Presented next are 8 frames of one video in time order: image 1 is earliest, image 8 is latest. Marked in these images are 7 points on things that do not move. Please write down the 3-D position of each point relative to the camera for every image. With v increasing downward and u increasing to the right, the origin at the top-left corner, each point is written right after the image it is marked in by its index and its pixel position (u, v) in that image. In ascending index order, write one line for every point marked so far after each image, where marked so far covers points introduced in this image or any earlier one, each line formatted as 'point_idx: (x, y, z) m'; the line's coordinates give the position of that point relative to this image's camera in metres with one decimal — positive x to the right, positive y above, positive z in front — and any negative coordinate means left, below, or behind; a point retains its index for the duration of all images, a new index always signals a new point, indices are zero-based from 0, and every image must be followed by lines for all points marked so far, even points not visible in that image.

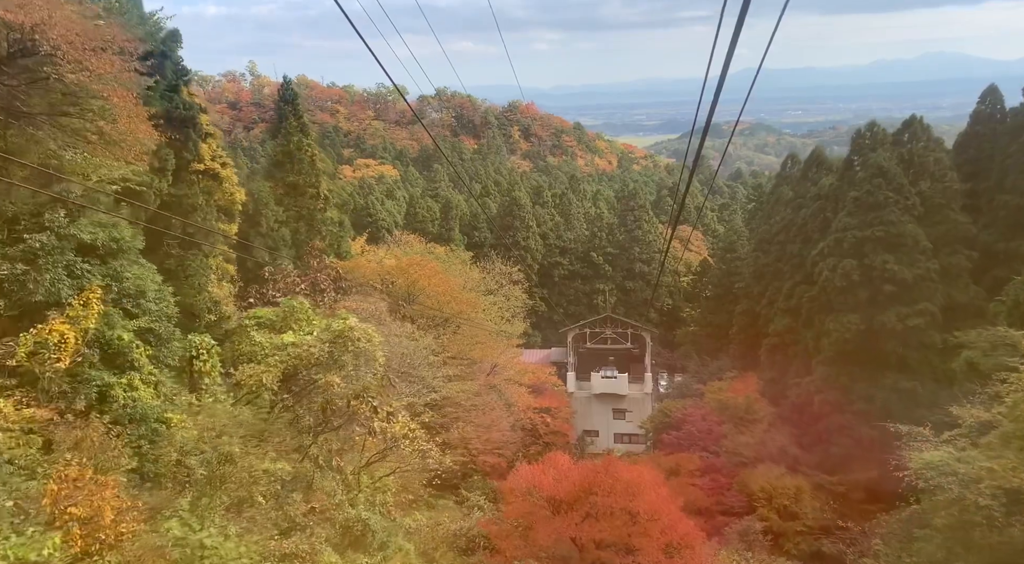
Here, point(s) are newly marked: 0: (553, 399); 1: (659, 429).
0: (+0.9, -2.5, +19.5) m
1: (+2.9, -2.9, +17.7) m
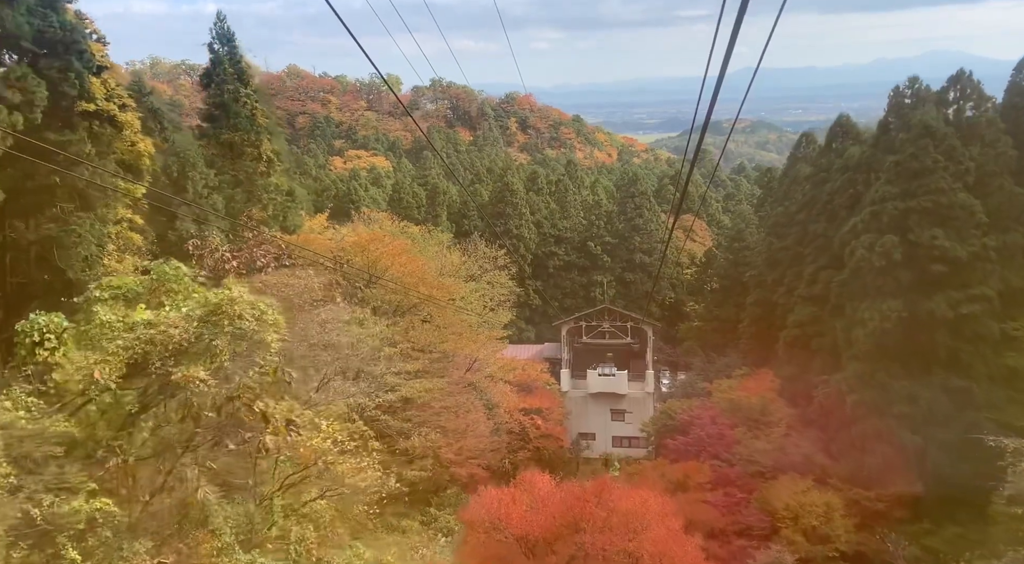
0: (+0.6, -2.3, +17.6) m
1: (+2.7, -2.7, +15.8) m
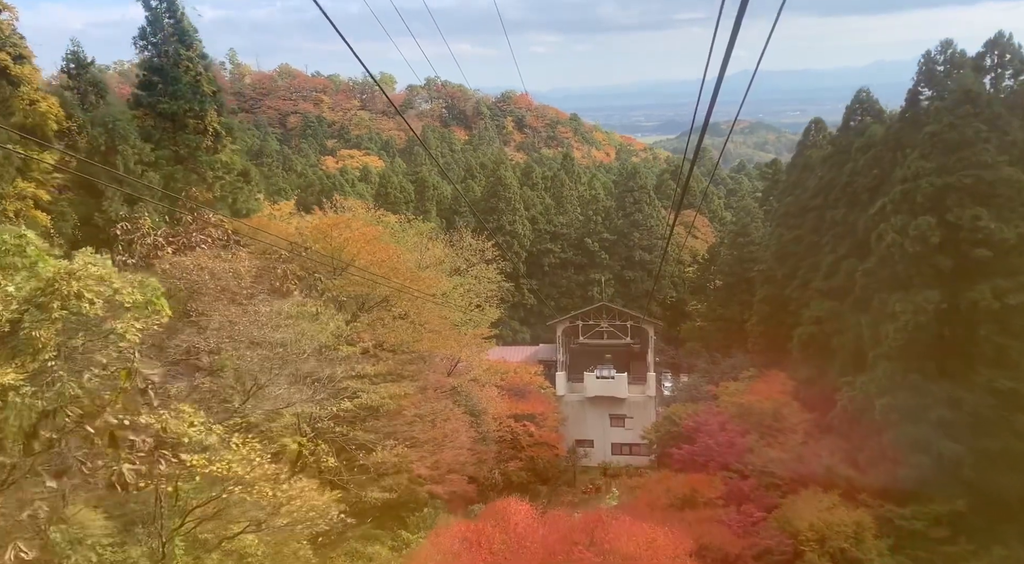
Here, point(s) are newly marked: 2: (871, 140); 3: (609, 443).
0: (+0.5, -2.2, +16.3) m
1: (+2.5, -2.6, +14.5) m
2: (+4.8, +1.9, +11.9) m
3: (+2.0, -3.3, +18.2) m
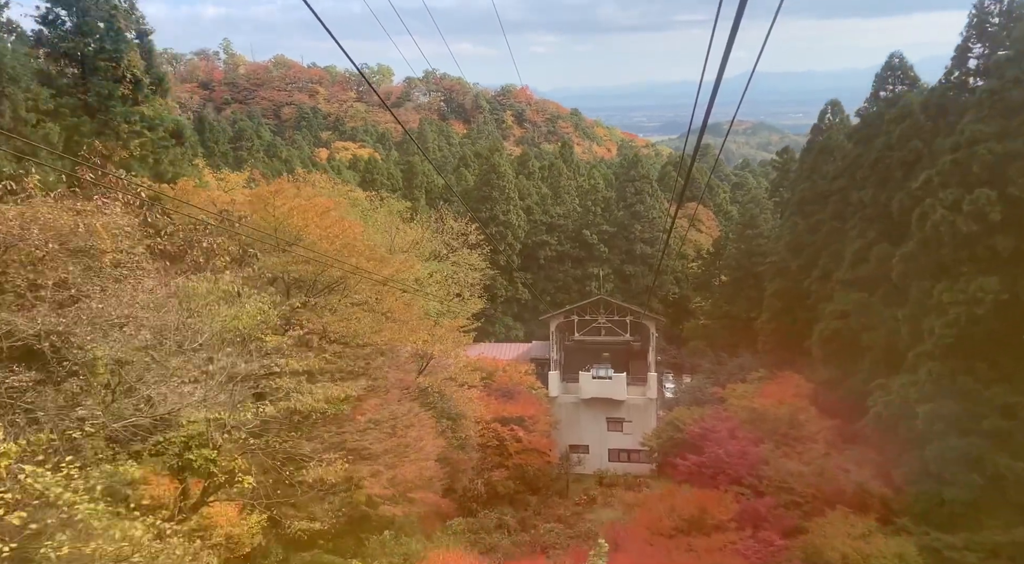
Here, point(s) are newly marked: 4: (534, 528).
0: (+0.3, -2.0, +14.9) m
1: (+2.3, -2.4, +13.1) m
2: (+4.6, +2.0, +10.4) m
3: (+1.8, -3.1, +16.7) m
4: (+0.3, -3.5, +12.9) m
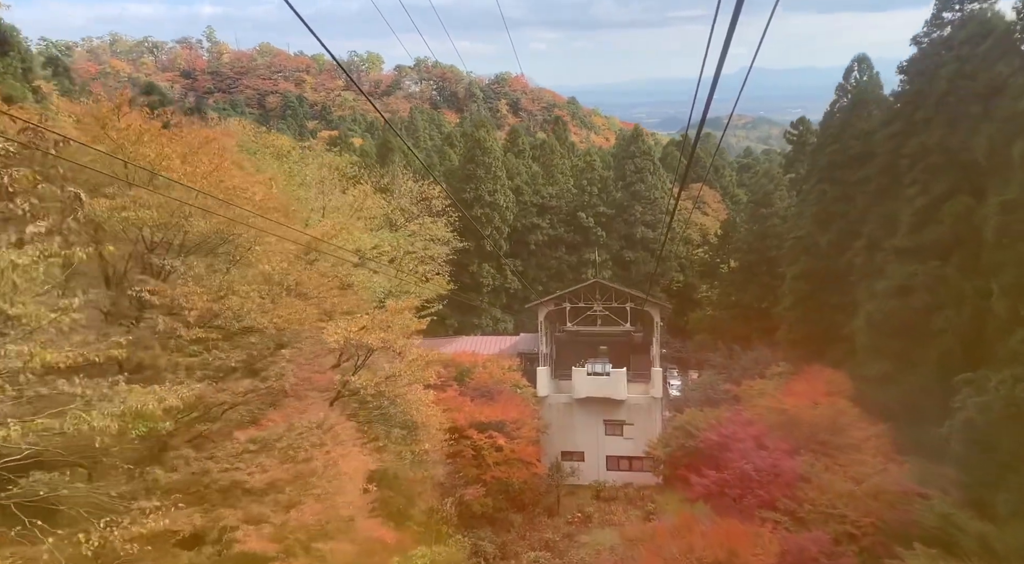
0: (0.0, -1.8, +12.6) m
1: (+2.0, -2.2, +10.8) m
2: (+4.3, +2.3, +8.1) m
3: (+1.5, -2.8, +14.5) m
4: (+0.1, -3.3, +10.6) m
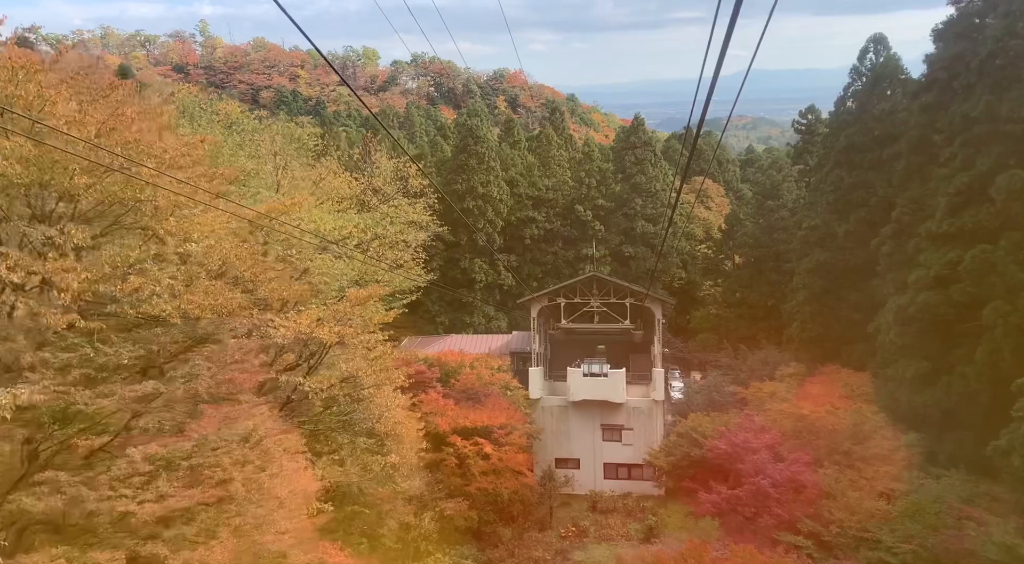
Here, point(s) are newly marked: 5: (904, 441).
0: (-0.2, -1.7, +11.5) m
1: (+1.9, -2.1, +9.7) m
2: (+4.2, +2.4, +7.1) m
3: (+1.3, -2.7, +13.4) m
4: (-0.1, -3.2, +9.5) m
5: (+3.5, -1.4, +8.0) m
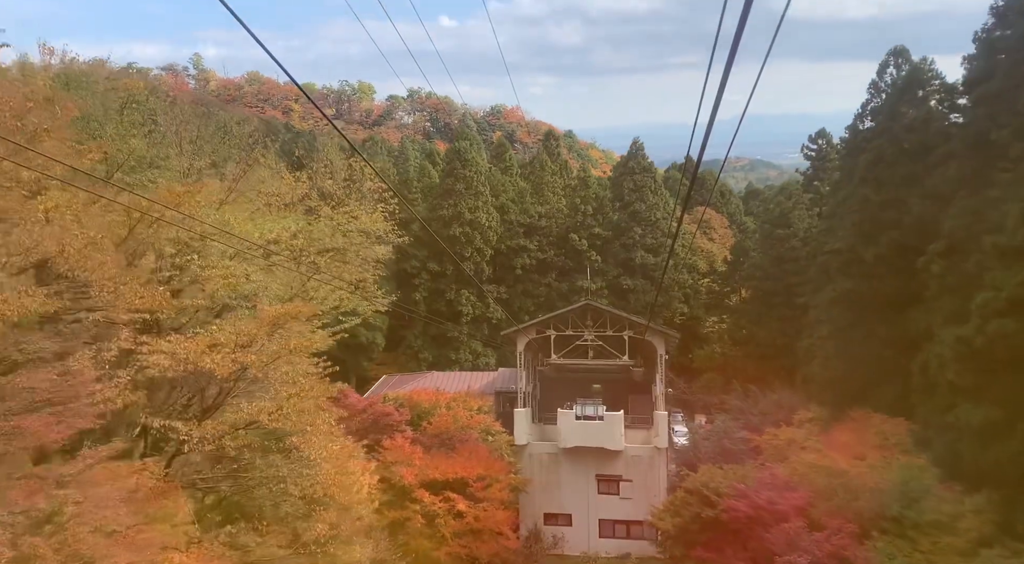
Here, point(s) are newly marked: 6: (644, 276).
0: (-0.4, -2.0, +9.9) m
1: (+1.7, -2.3, +8.1) m
2: (+4.0, +2.3, +5.7) m
3: (+1.1, -3.1, +11.8) m
4: (-0.3, -3.4, +7.9) m
5: (+3.3, -1.6, +6.5) m
6: (+3.0, +0.1, +20.1) m
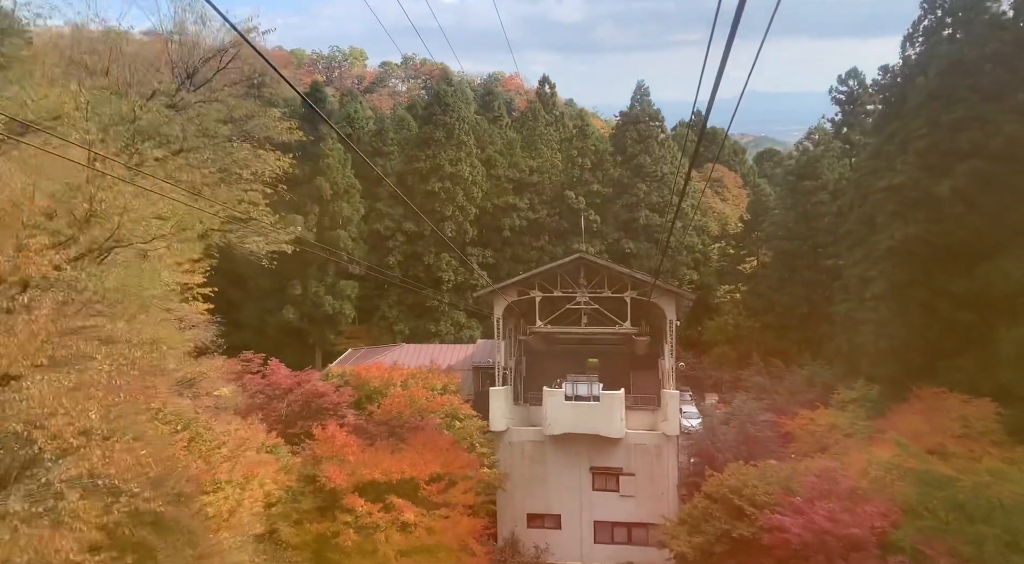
0: (-0.6, -1.5, +7.7) m
1: (+1.4, -1.8, +5.9) m
2: (+3.7, +2.7, +3.3) m
3: (+0.8, -2.6, +9.6) m
4: (-0.6, -2.9, +5.7) m
5: (+3.0, -1.2, +4.2) m
6: (+2.8, +0.9, +17.8) m
